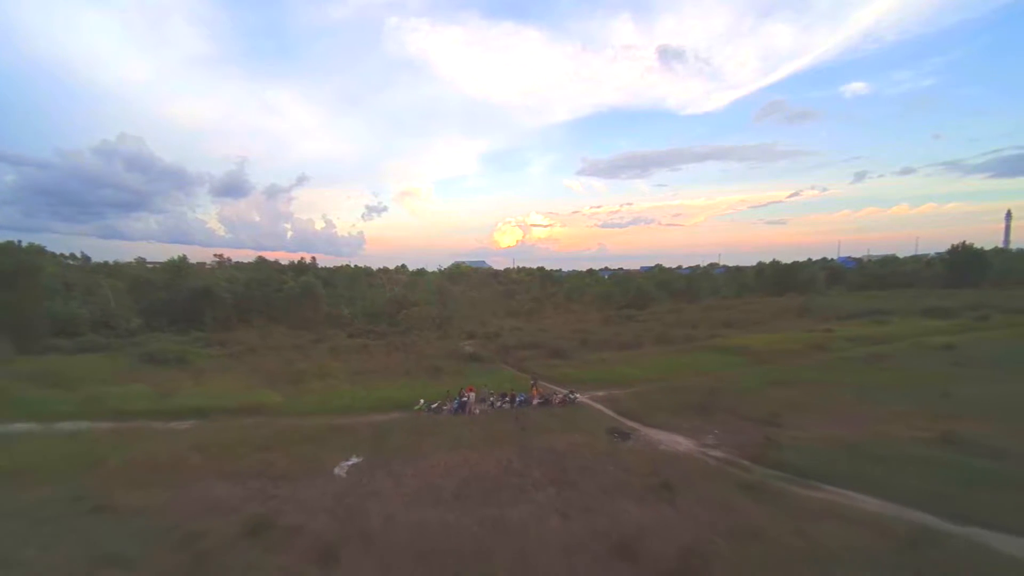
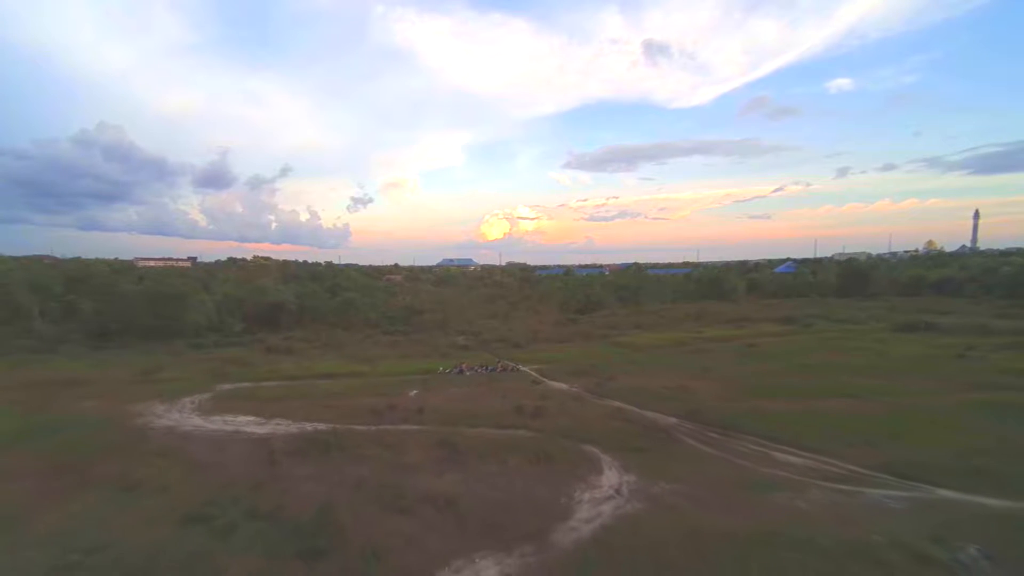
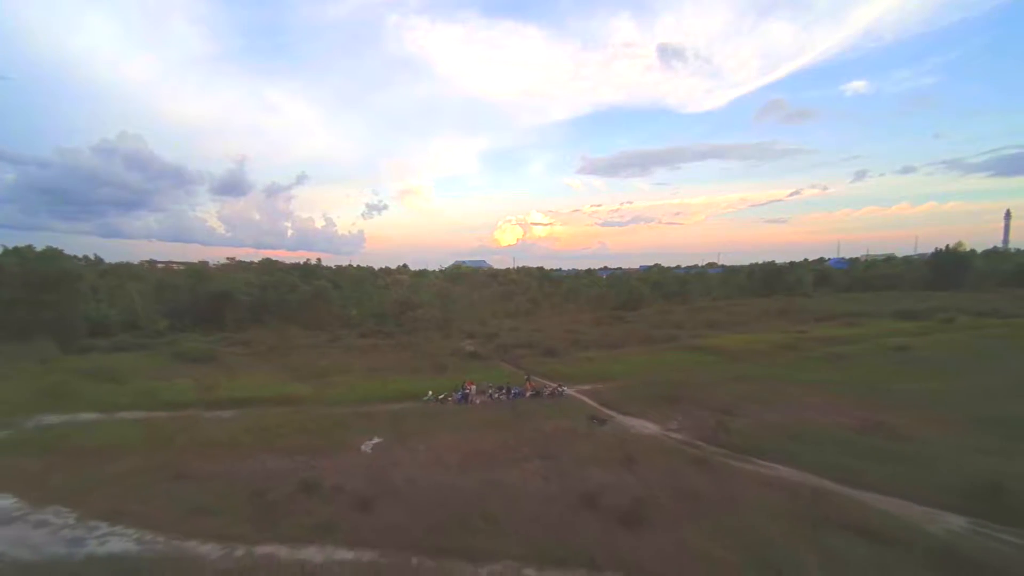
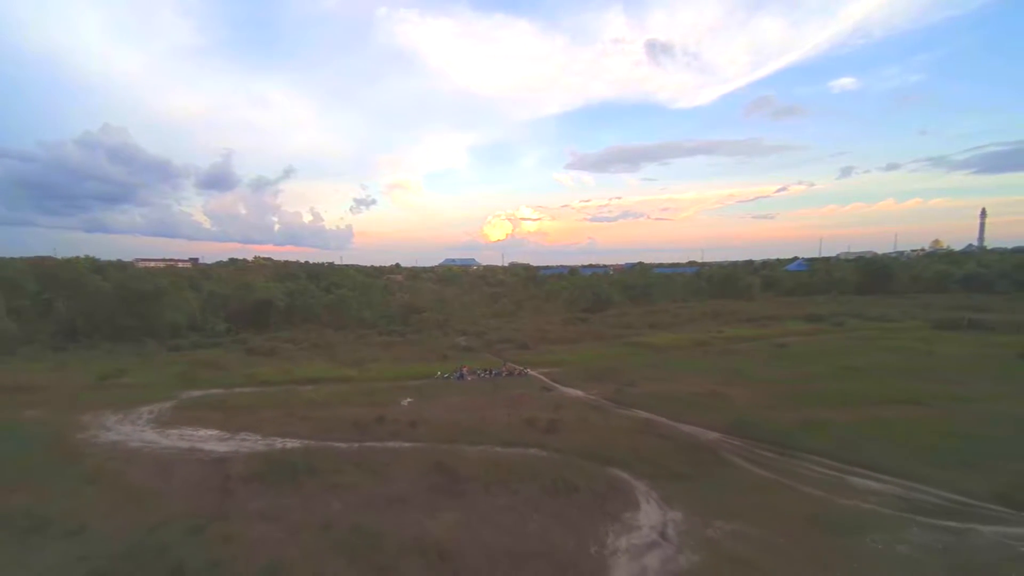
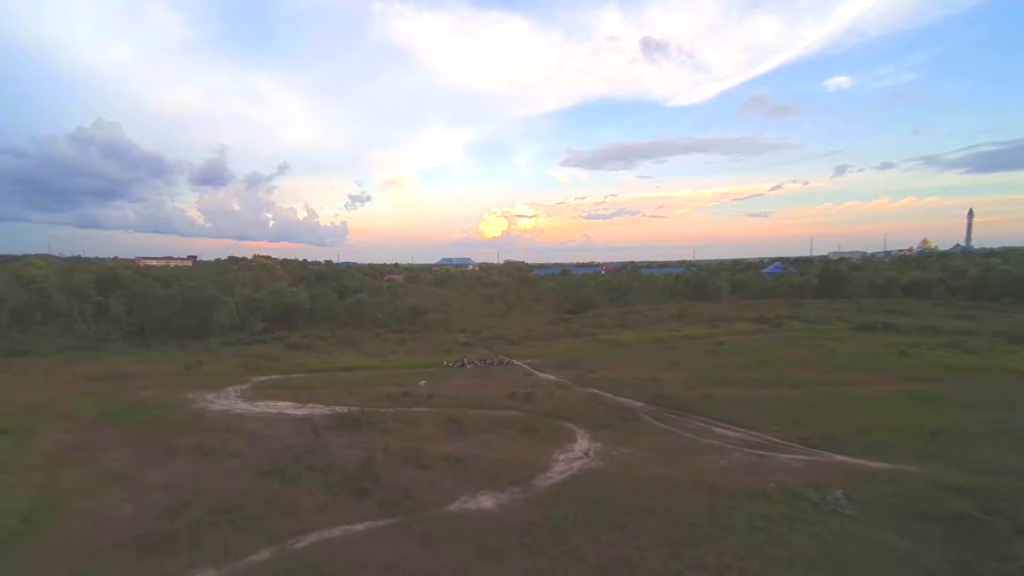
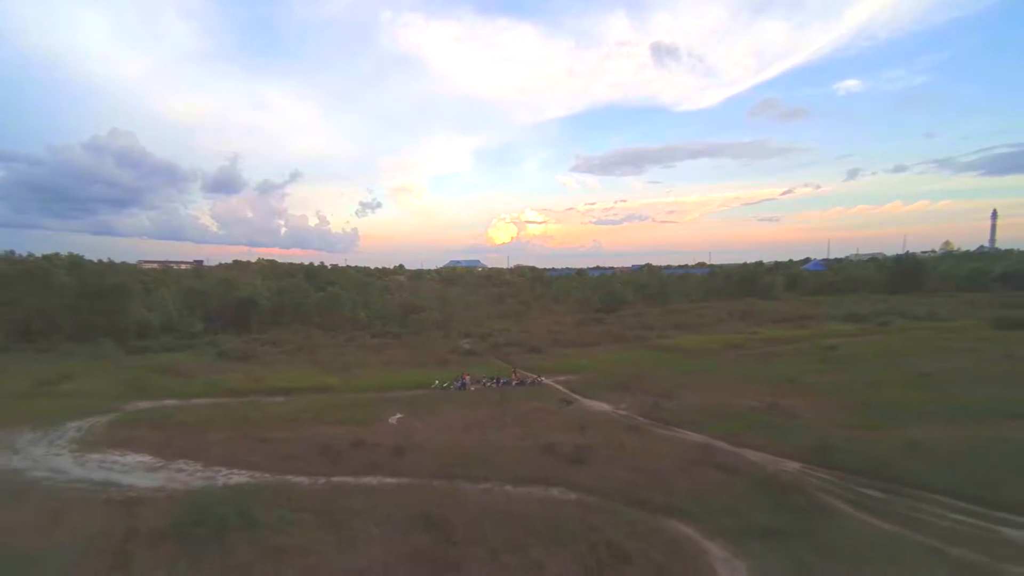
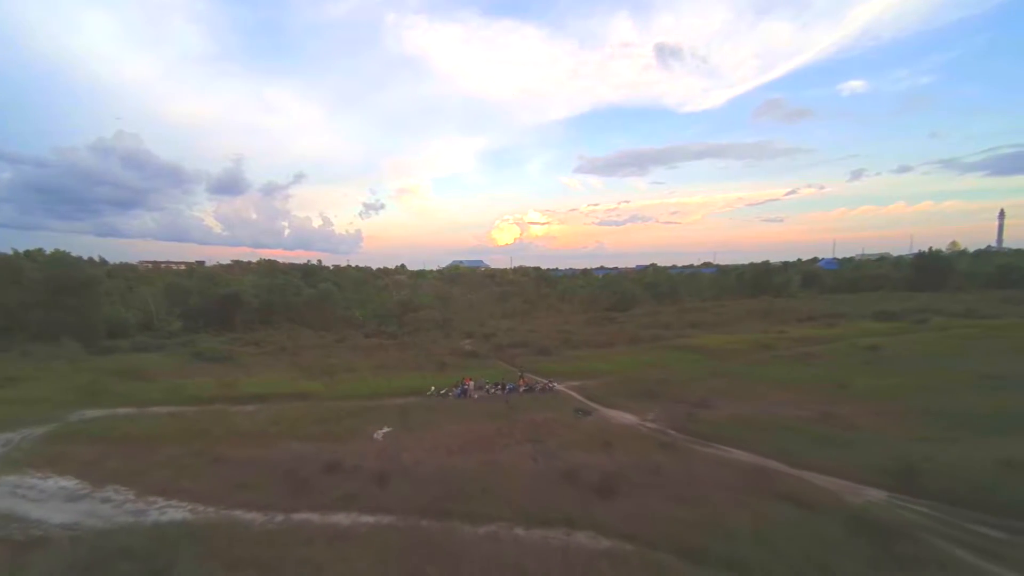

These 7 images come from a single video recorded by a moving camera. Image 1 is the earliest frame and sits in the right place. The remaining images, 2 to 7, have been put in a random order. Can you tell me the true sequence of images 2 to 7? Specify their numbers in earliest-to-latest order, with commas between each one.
3, 7, 6, 4, 2, 5
